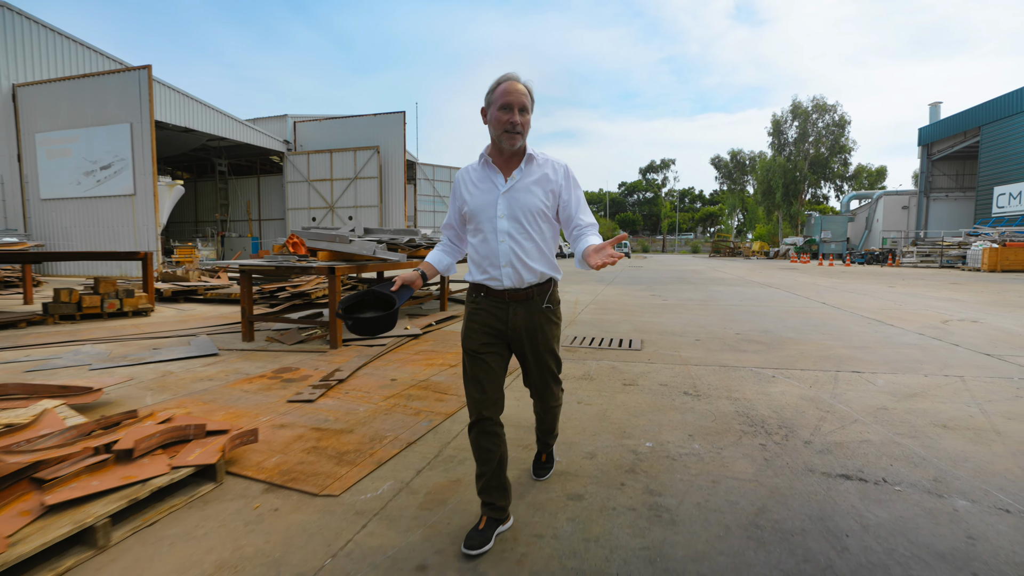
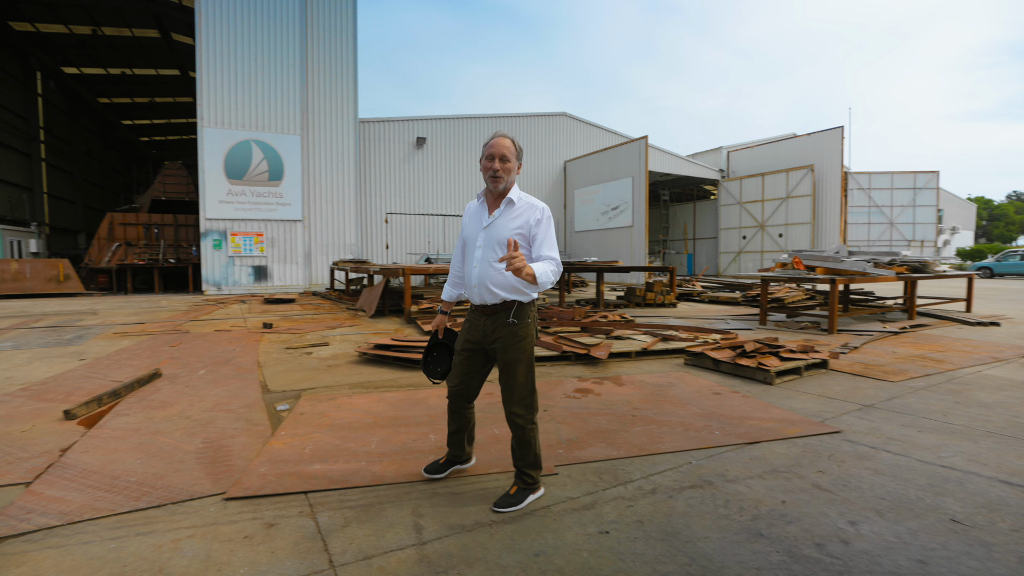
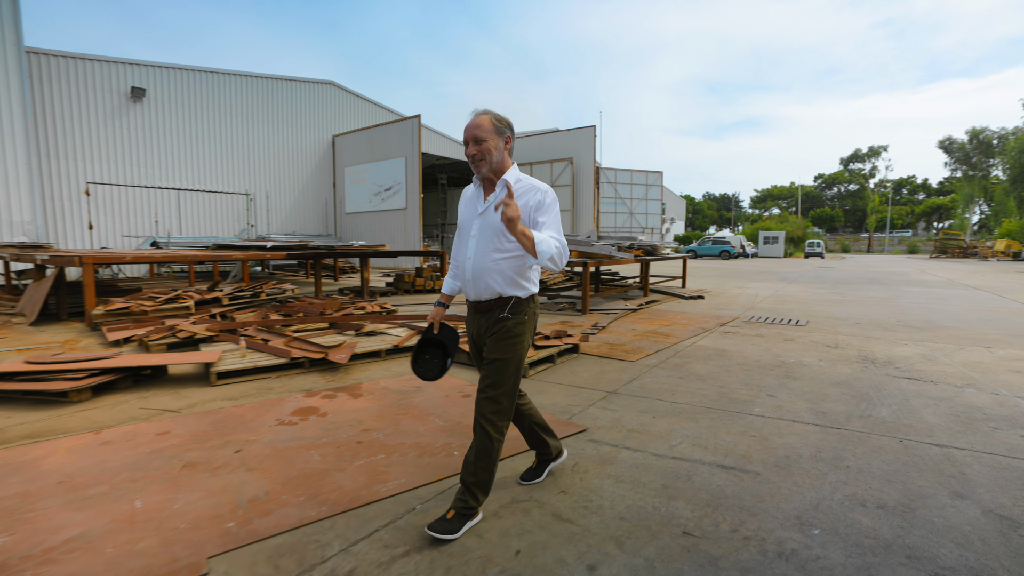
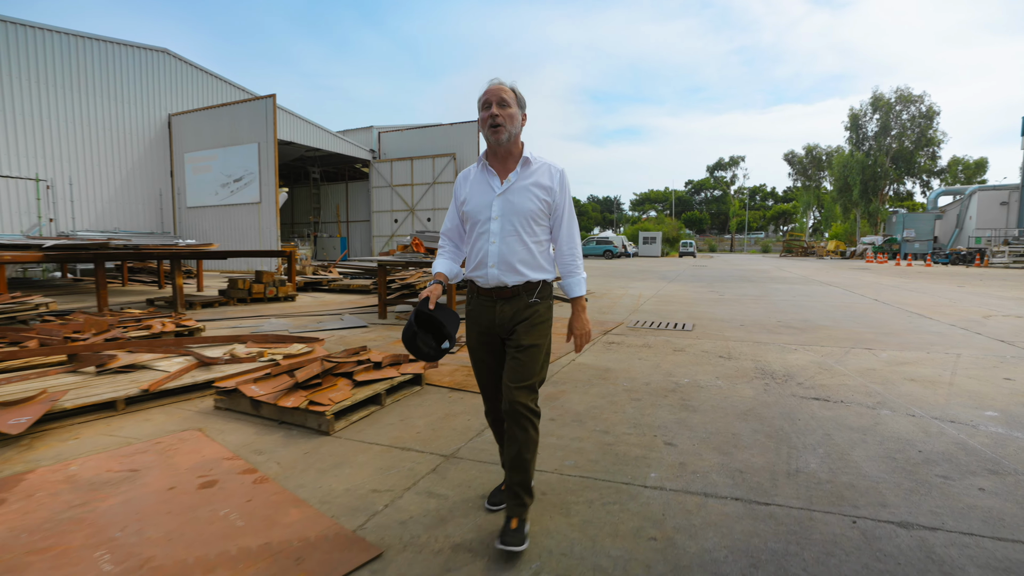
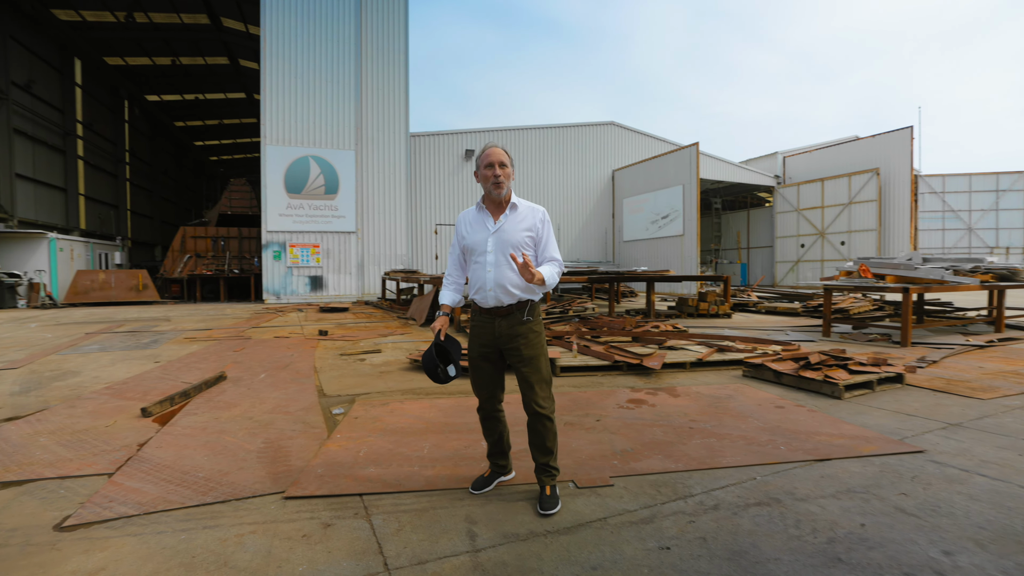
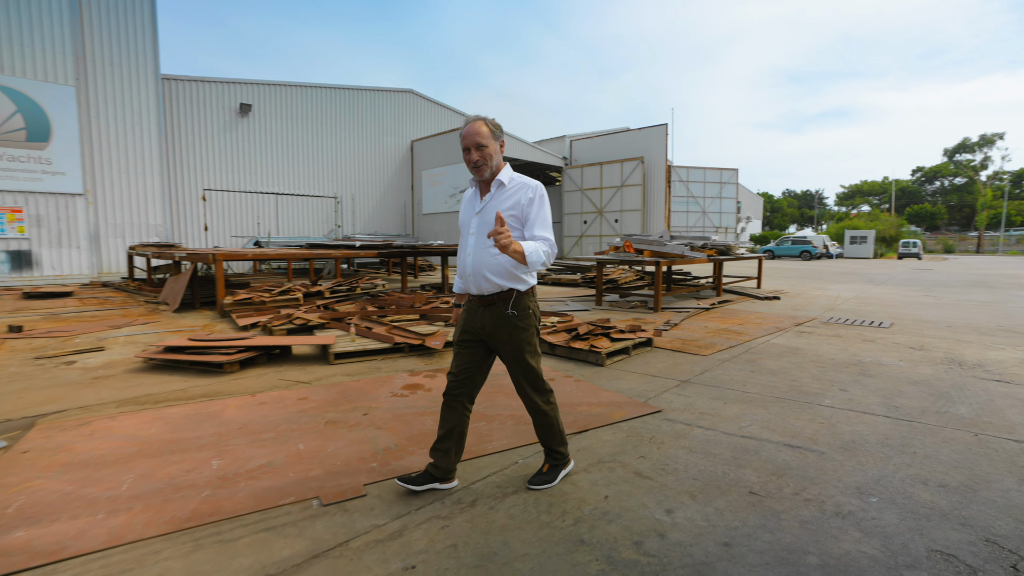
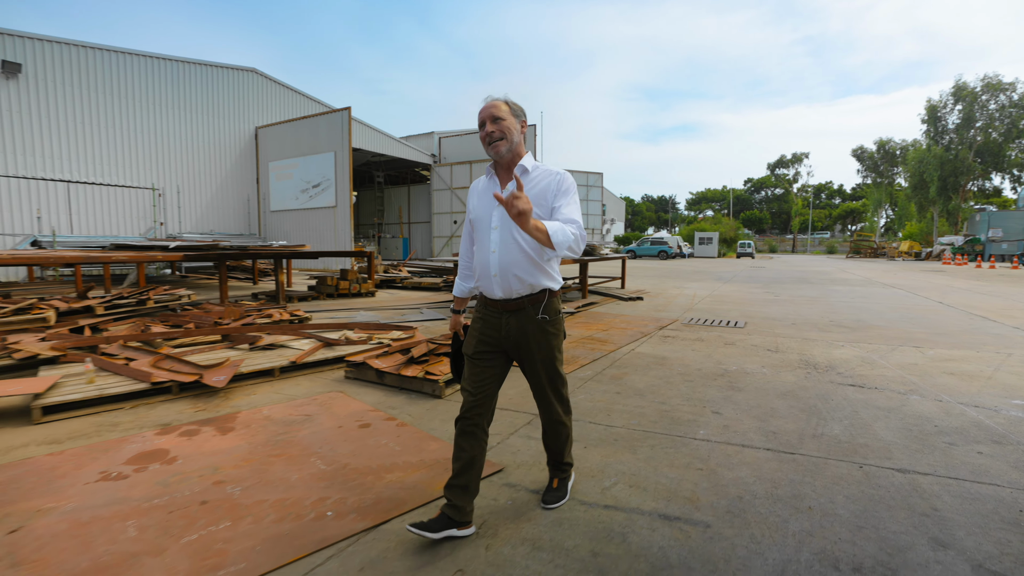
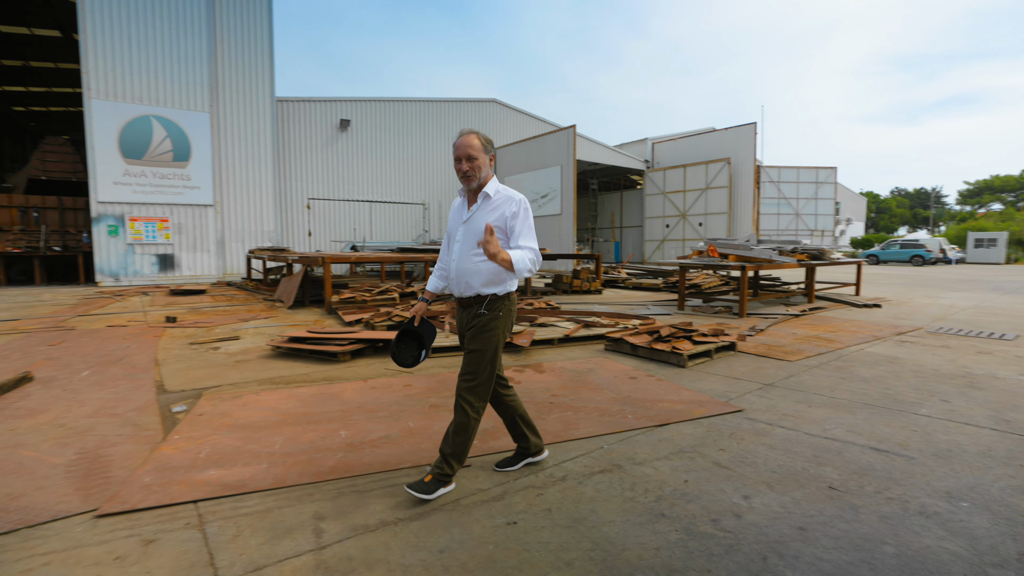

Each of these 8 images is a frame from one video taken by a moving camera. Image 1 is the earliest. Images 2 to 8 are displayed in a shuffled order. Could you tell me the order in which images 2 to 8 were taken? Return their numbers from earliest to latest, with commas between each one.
4, 7, 3, 6, 8, 2, 5
